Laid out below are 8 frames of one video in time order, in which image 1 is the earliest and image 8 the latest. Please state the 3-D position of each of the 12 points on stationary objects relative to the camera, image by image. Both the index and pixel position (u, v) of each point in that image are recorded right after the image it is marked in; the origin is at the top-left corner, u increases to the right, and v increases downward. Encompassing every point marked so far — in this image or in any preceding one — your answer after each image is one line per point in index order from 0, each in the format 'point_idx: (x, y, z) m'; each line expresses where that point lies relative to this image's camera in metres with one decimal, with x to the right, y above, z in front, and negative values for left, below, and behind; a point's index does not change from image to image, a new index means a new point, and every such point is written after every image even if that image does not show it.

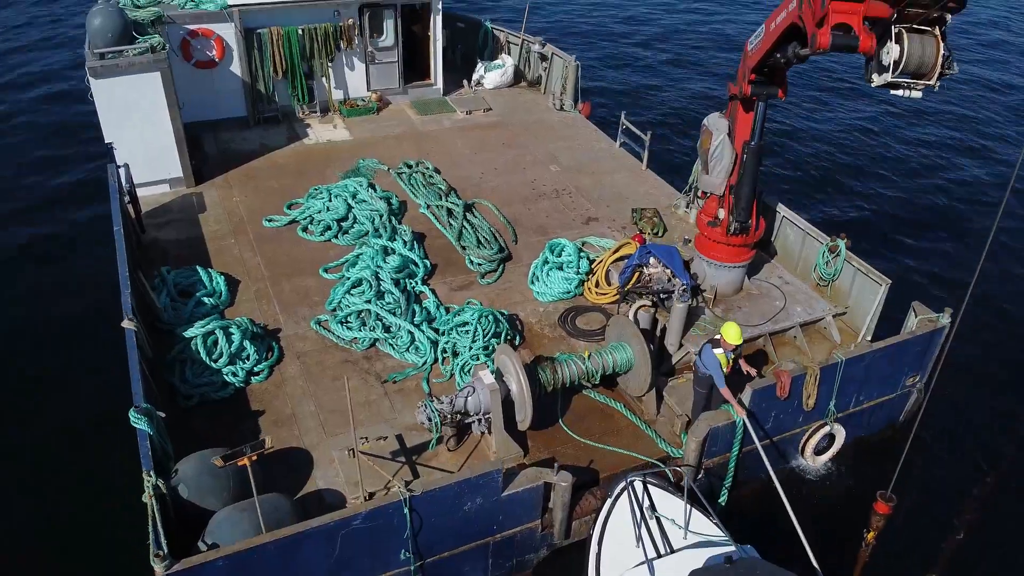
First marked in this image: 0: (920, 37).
0: (+4.1, +2.5, +7.6) m
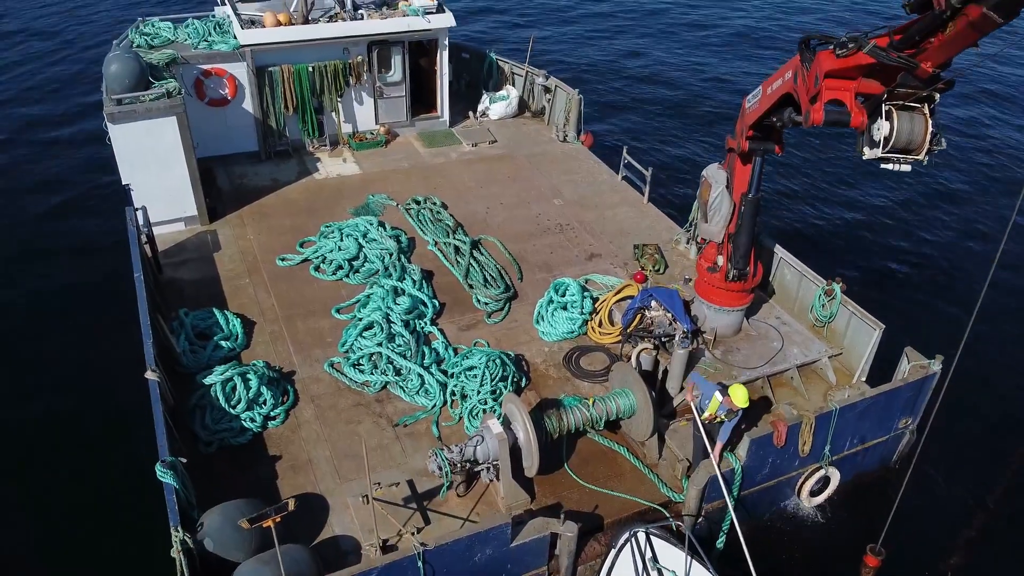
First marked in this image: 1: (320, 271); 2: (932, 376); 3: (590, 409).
0: (+4.2, +1.9, +8.0) m
1: (-3.6, +0.3, +14.2) m
2: (+6.4, -1.4, +11.3) m
3: (+1.1, -1.8, +10.7) m
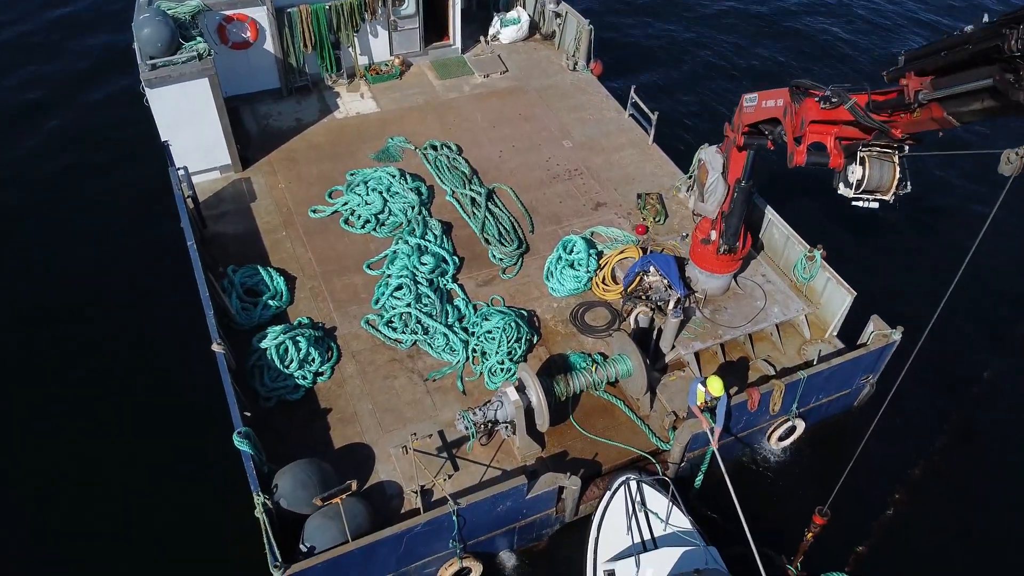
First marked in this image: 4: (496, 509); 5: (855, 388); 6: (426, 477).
0: (+4.5, +1.5, +9.2) m
1: (-3.4, +1.3, +15.6) m
2: (+6.6, -1.0, +13.1) m
3: (+1.4, -1.5, +12.6) m
4: (-0.2, -3.2, +10.9) m
5: (+6.2, -1.8, +13.5) m
6: (-1.3, -2.9, +11.7) m
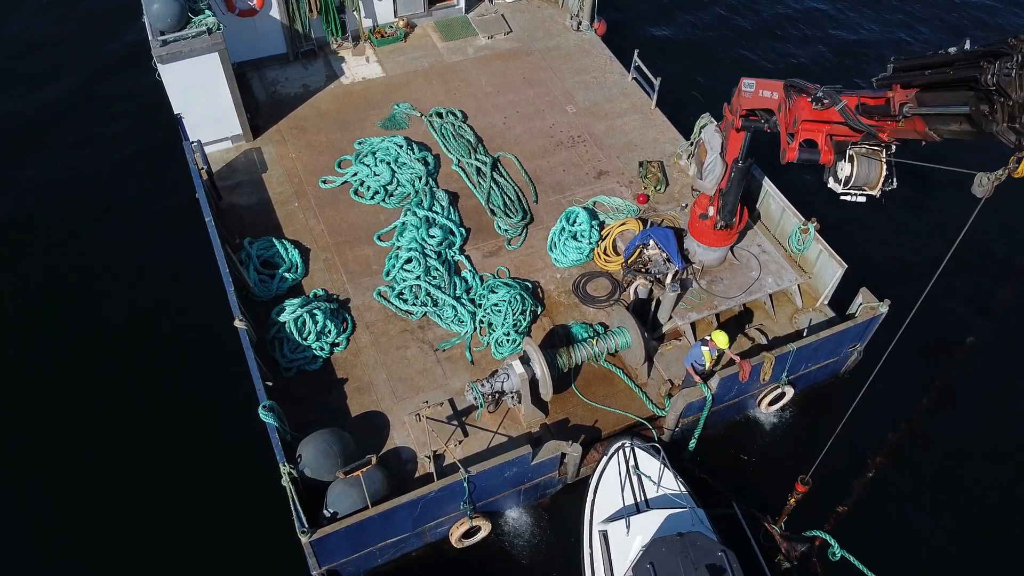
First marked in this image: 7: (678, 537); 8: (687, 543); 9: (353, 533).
0: (+4.6, +1.6, +9.6) m
1: (-3.3, +2.0, +16.1) m
2: (+6.7, -0.5, +13.7) m
3: (+1.5, -1.0, +13.3) m
4: (-0.1, -3.0, +11.9) m
5: (+6.3, -1.3, +14.3) m
6: (-1.3, -2.6, +12.6) m
7: (+2.4, -3.6, +11.0) m
8: (+2.5, -3.7, +10.9) m
9: (-2.3, -3.6, +11.1) m
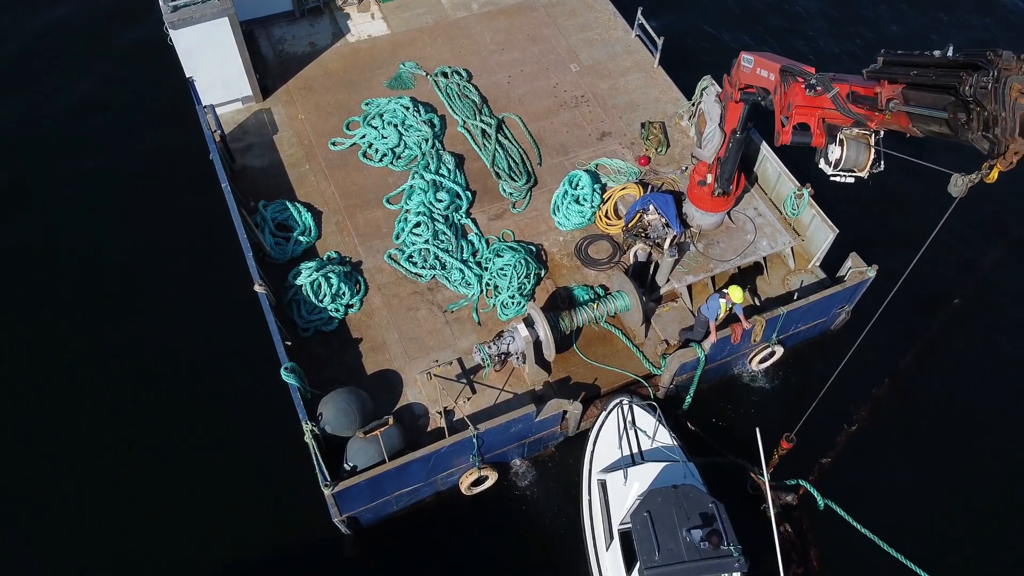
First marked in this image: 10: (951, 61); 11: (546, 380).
0: (+4.7, +1.9, +10.2) m
1: (-3.2, +2.9, +16.5) m
2: (+6.8, +0.2, +14.4) m
3: (+1.5, -0.4, +14.0) m
4: (0.0, -2.4, +12.8) m
5: (+6.4, -0.6, +15.0) m
6: (-1.2, -2.0, +13.5) m
7: (+2.4, -3.2, +12.0) m
8: (+2.6, -3.3, +11.9) m
9: (-2.2, -3.2, +12.0) m
10: (+4.6, +2.4, +7.9) m
11: (+0.6, -1.7, +13.9) m
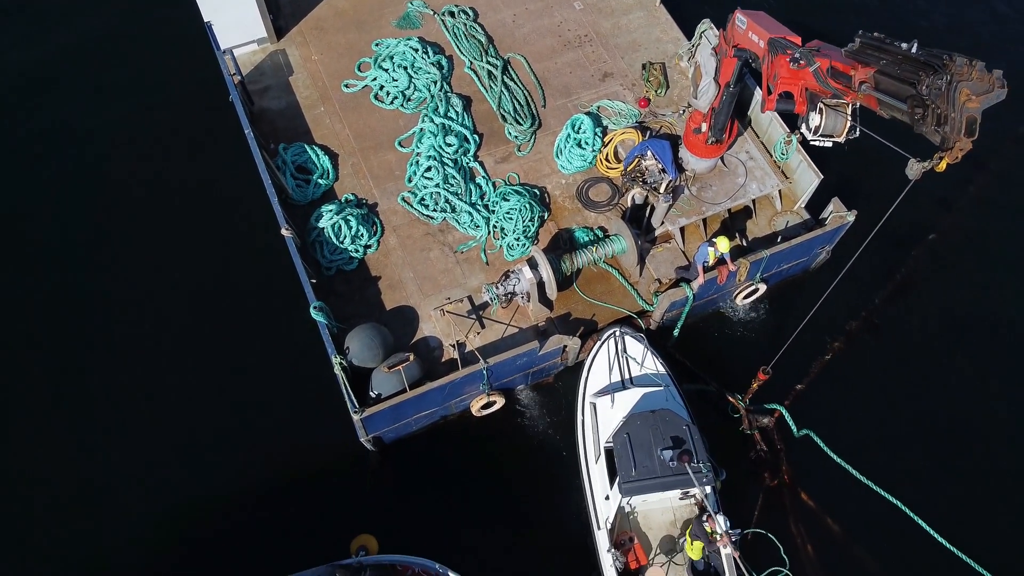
0: (+4.8, +2.6, +11.1) m
1: (-3.0, +4.3, +17.3) m
2: (+6.9, +1.3, +15.6) m
3: (+1.7, +0.8, +15.3) m
4: (+0.1, -1.4, +14.3) m
5: (+6.5, +0.7, +16.3) m
6: (-1.1, -0.9, +14.9) m
7: (+2.5, -2.3, +13.6) m
8: (+2.7, -2.4, +13.5) m
9: (-2.1, -2.2, +13.6) m
10: (+4.7, +2.7, +8.8) m
11: (+0.7, -0.6, +15.3) m
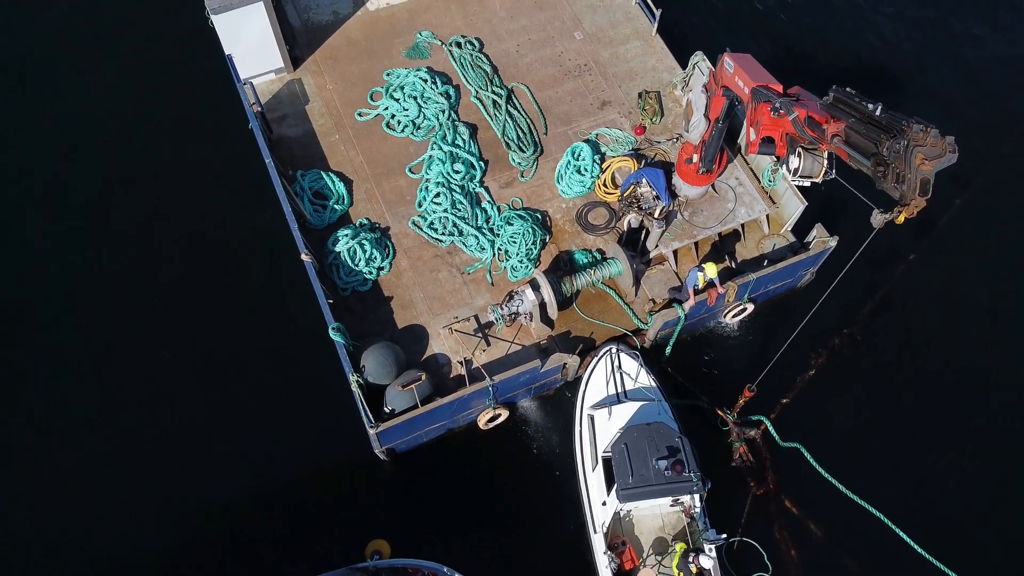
0: (+4.9, +2.1, +12.2) m
1: (-3.0, +3.9, +18.3) m
2: (+7.0, +0.9, +16.6) m
3: (+1.7, +0.3, +16.3) m
4: (+0.2, -1.9, +15.4) m
5: (+6.6, +0.3, +17.3) m
6: (-1.0, -1.3, +16.0) m
7: (+2.6, -2.8, +14.7) m
8: (+2.7, -2.8, +14.6) m
9: (-2.1, -2.7, +14.7) m
10: (+4.8, +2.2, +9.8) m
11: (+0.8, -1.0, +16.4) m
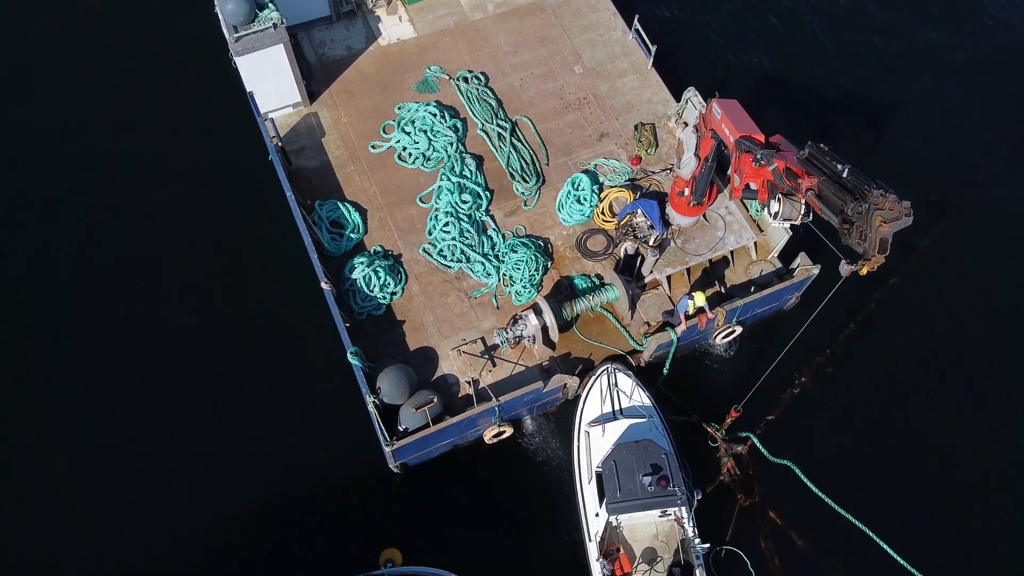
0: (+5.0, +1.5, +13.4) m
1: (-2.9, +3.4, +19.6) m
2: (+7.1, +0.3, +17.9) m
3: (+1.8, -0.3, +17.6) m
4: (+0.3, -2.4, +16.6) m
5: (+6.7, -0.3, +18.6) m
6: (-0.9, -1.9, +17.3) m
7: (+2.7, -3.3, +15.9) m
8: (+2.8, -3.4, +15.8) m
9: (-2.0, -3.3, +16.0) m
10: (+4.9, +1.6, +11.0) m
11: (+0.9, -1.6, +17.6) m
